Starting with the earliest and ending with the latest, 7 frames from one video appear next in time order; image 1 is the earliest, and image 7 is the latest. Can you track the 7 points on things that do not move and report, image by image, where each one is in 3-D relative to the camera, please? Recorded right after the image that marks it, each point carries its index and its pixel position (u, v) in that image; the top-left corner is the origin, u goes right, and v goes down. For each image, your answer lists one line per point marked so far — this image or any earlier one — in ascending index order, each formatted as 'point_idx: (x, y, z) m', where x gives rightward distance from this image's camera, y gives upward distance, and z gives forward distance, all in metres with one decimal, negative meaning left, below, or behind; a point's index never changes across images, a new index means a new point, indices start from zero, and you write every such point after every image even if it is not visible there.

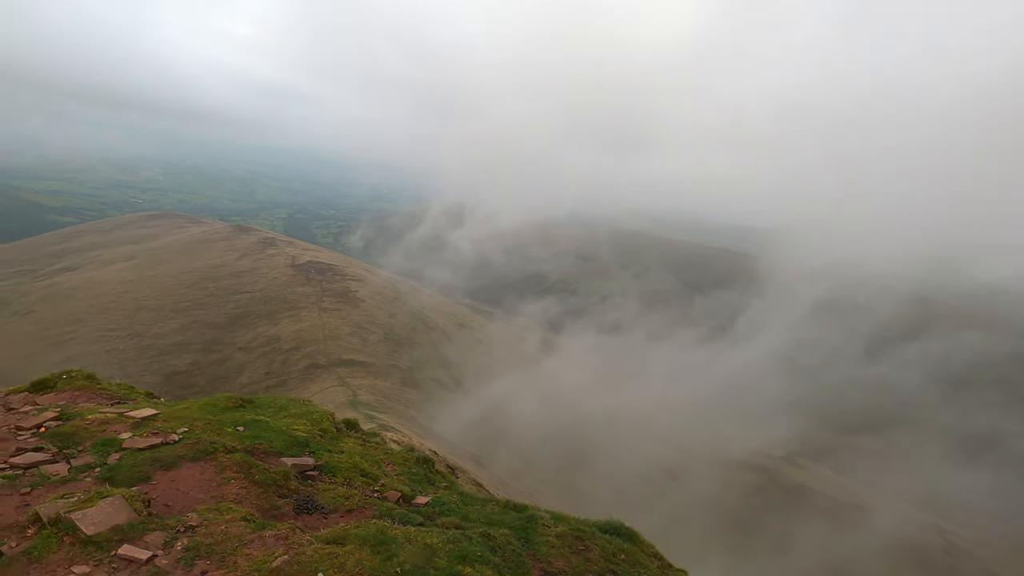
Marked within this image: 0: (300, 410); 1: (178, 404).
0: (-7.8, -4.6, +19.1) m
1: (-11.3, -4.0, +17.3) m
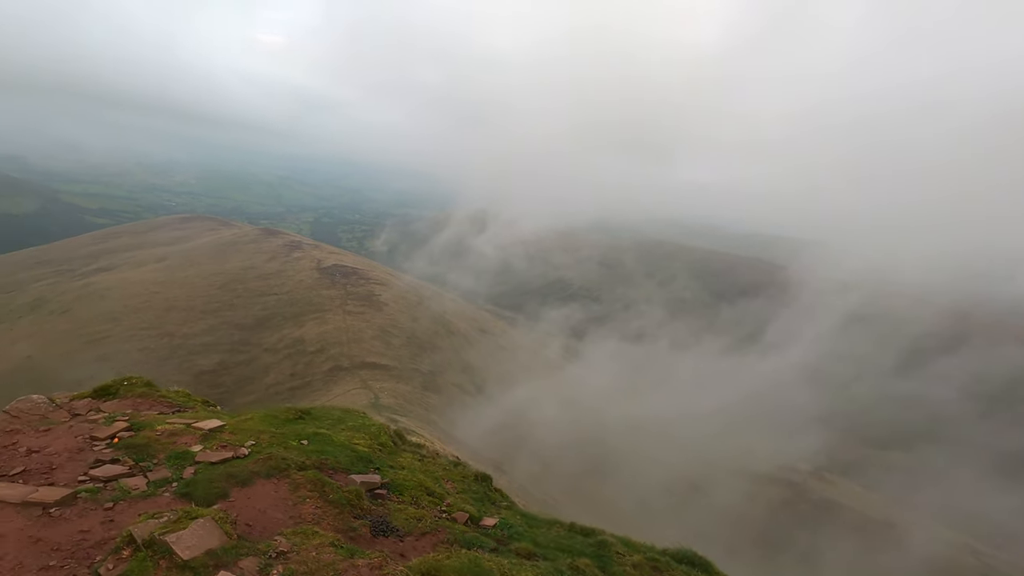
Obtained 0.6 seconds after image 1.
0: (-5.7, -5.0, +18.9) m
1: (-9.2, -4.3, +17.3) m
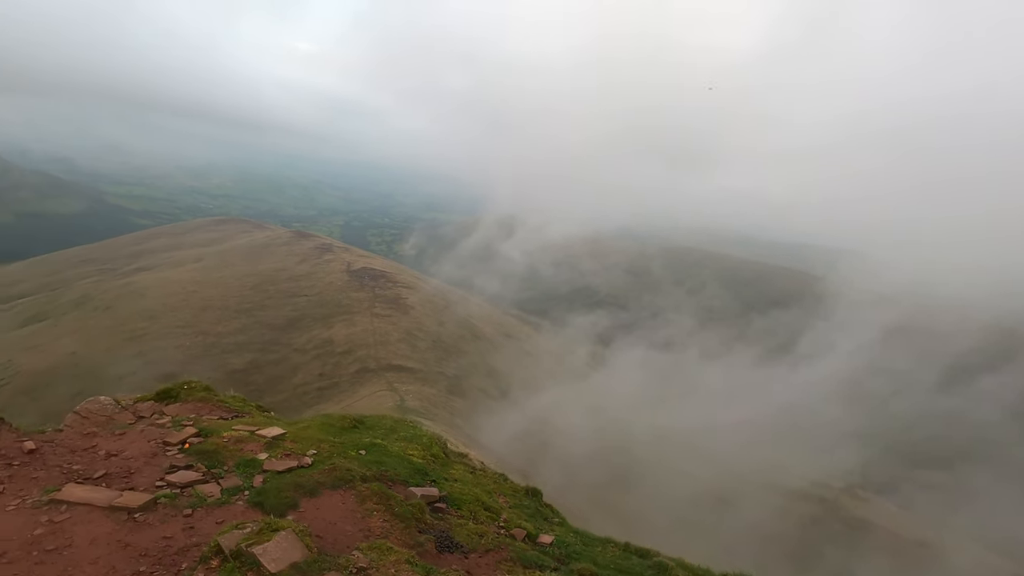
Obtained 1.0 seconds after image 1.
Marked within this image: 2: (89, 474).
0: (-3.8, -5.4, +19.1) m
1: (-7.4, -4.7, +17.7) m
2: (-10.2, -4.5, +12.4) m
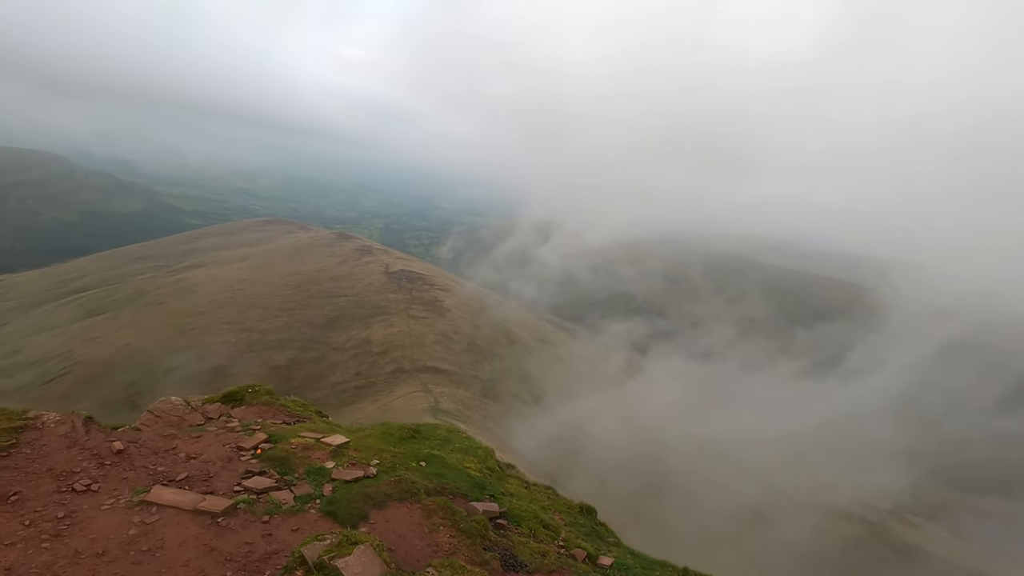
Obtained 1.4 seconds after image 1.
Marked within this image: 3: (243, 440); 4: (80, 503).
0: (-1.8, -5.9, +19.3) m
1: (-5.4, -5.0, +18.1) m
2: (-8.6, -4.8, +13.0) m
3: (-8.1, -4.6, +15.5) m
4: (-9.6, -4.8, +11.4) m
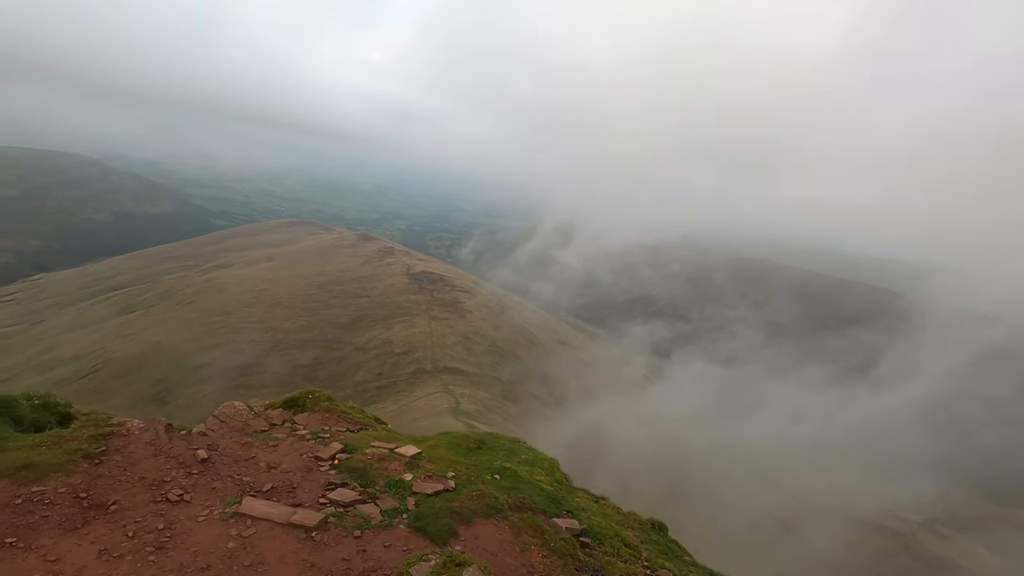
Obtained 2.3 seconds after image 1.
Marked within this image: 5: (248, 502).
0: (+0.7, -6.2, +18.9) m
1: (-3.0, -5.3, +17.9) m
2: (-6.4, -5.0, +13.0) m
3: (-5.8, -4.8, +15.5) m
4: (-7.4, -5.0, +11.4) m
5: (-6.3, -5.1, +12.2) m
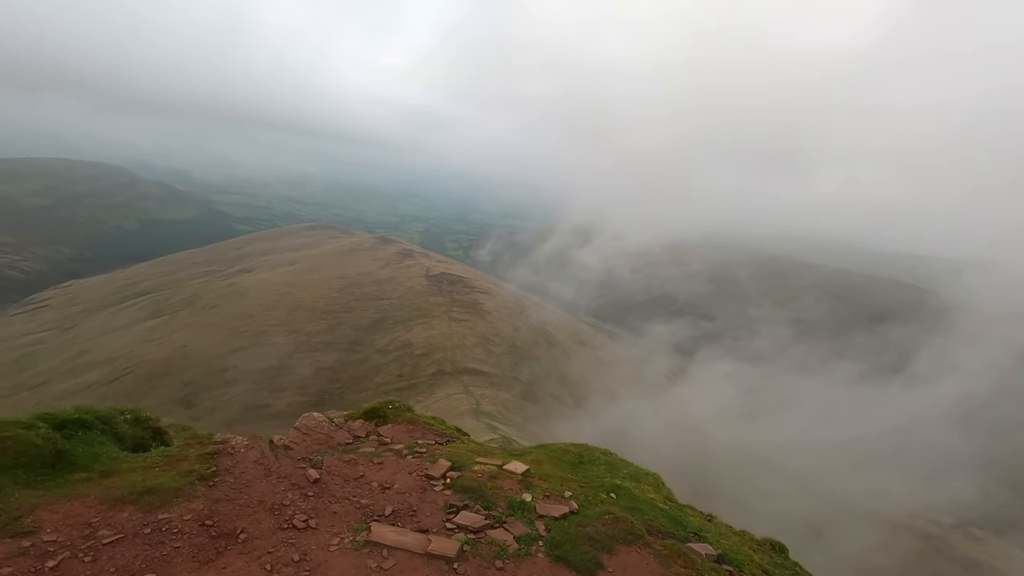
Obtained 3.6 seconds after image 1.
0: (+4.1, -6.3, +17.9) m
1: (+0.4, -5.5, +16.9) m
2: (-3.2, -5.3, +12.1) m
3: (-2.5, -5.1, +14.6) m
4: (-4.2, -5.2, +10.5) m
5: (-3.0, -5.3, +11.4) m
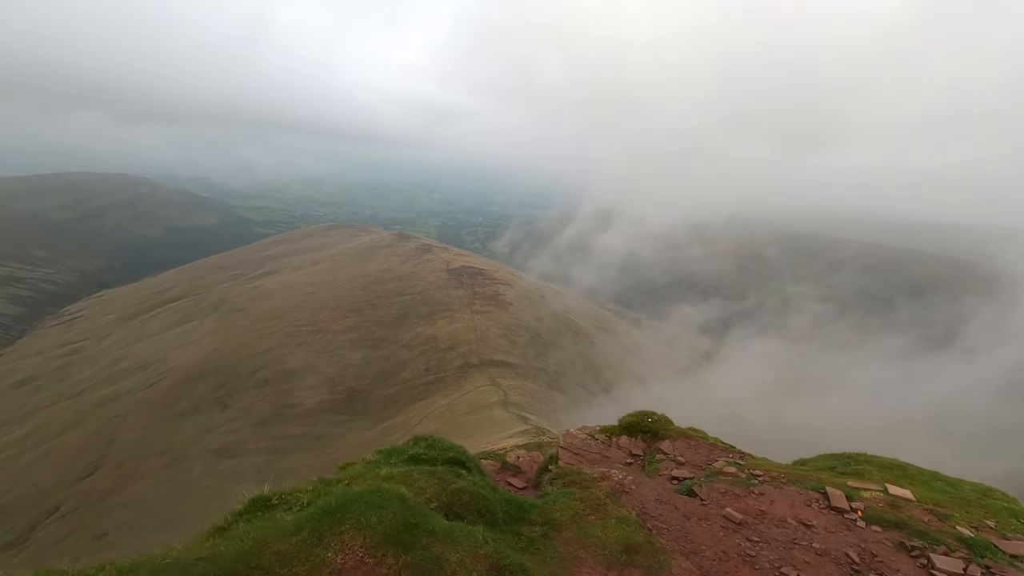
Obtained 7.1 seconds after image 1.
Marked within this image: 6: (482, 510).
0: (+14.3, -6.2, +16.1) m
1: (+10.5, -5.5, +15.3) m
2: (+6.8, -5.5, +10.6) m
3: (+7.5, -5.3, +13.0) m
4: (+5.7, -5.6, +9.0) m
5: (+6.9, -5.6, +9.8) m
6: (-0.6, -4.1, +9.5) m
